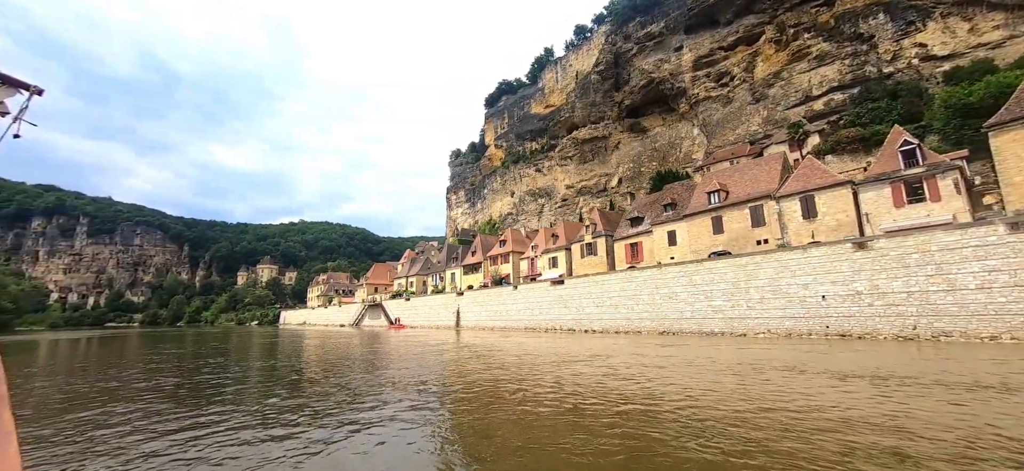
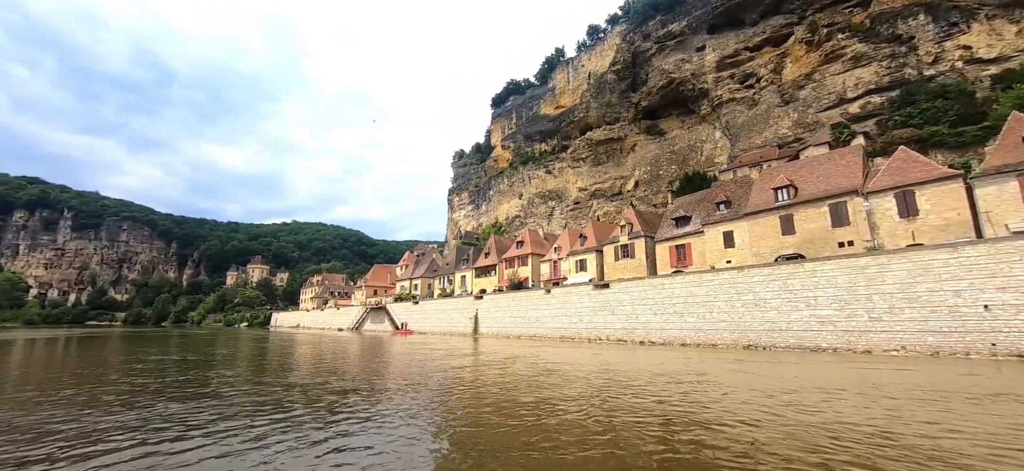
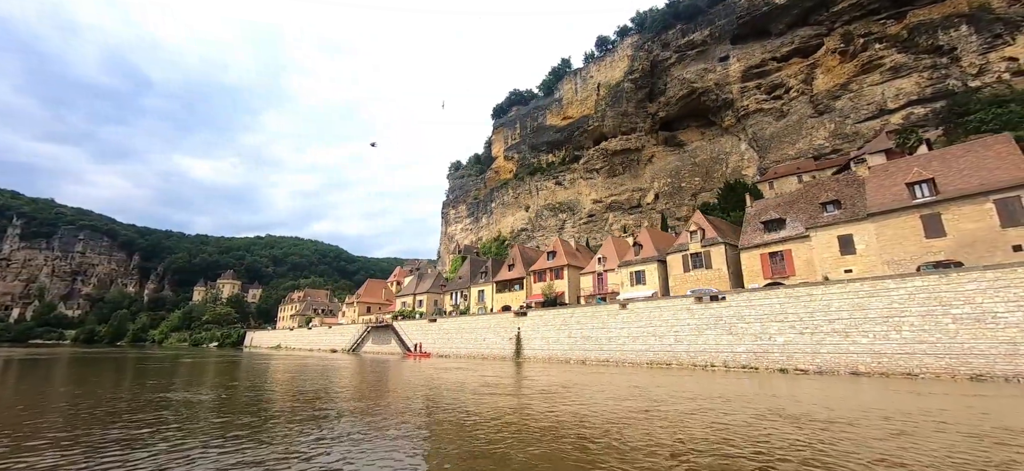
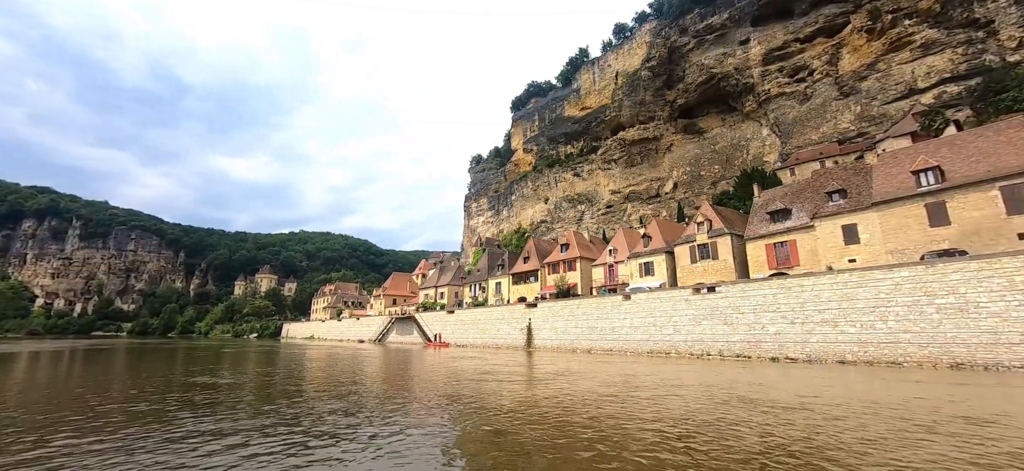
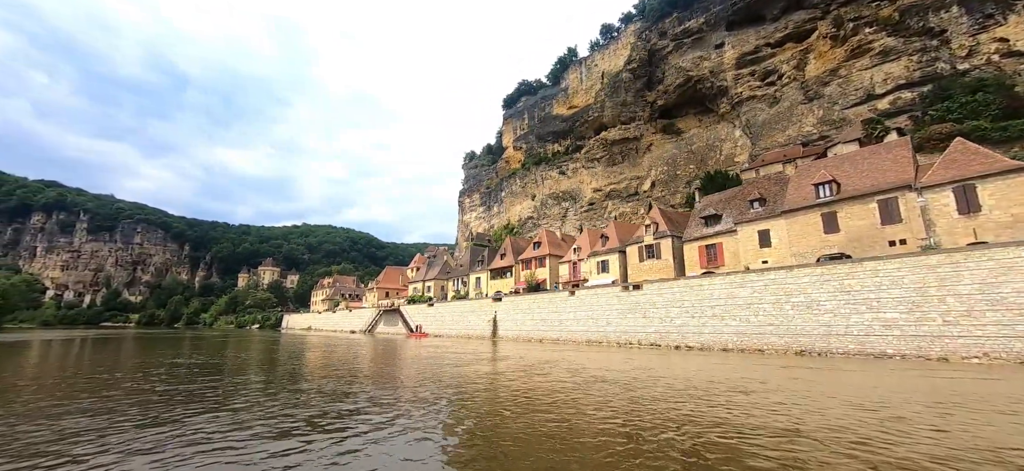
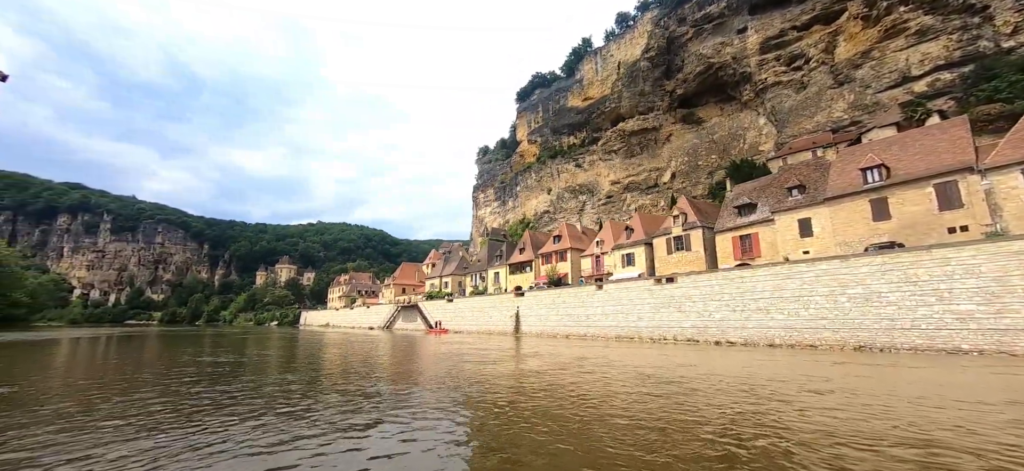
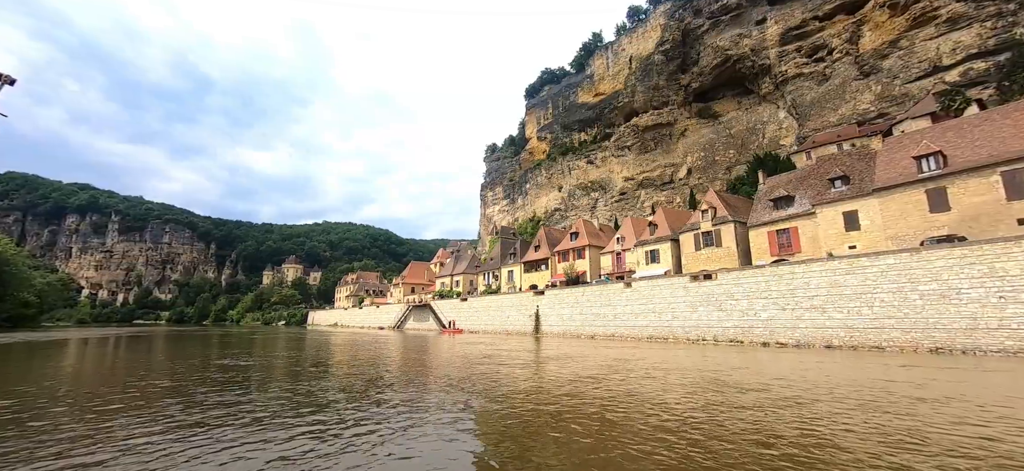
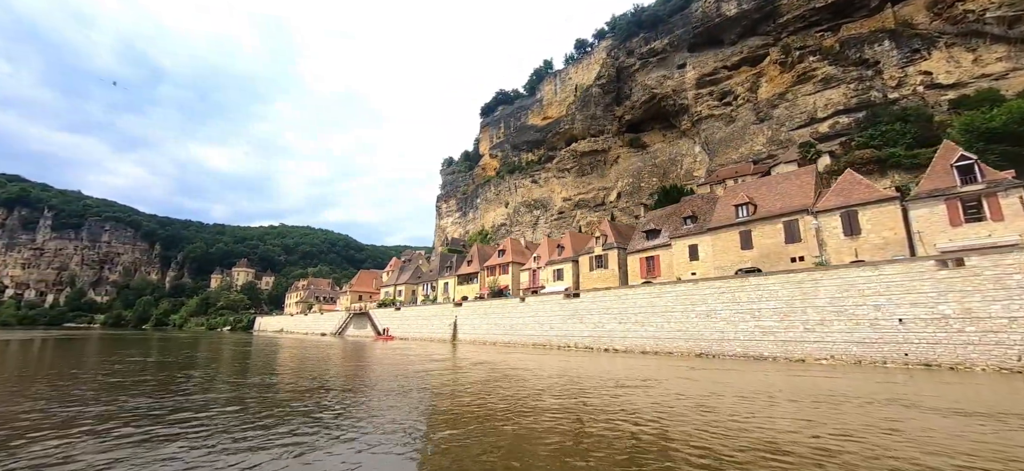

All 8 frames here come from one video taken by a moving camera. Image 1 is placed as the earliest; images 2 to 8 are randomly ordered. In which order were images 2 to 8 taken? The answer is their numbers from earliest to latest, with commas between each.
8, 2, 5, 6, 7, 4, 3
